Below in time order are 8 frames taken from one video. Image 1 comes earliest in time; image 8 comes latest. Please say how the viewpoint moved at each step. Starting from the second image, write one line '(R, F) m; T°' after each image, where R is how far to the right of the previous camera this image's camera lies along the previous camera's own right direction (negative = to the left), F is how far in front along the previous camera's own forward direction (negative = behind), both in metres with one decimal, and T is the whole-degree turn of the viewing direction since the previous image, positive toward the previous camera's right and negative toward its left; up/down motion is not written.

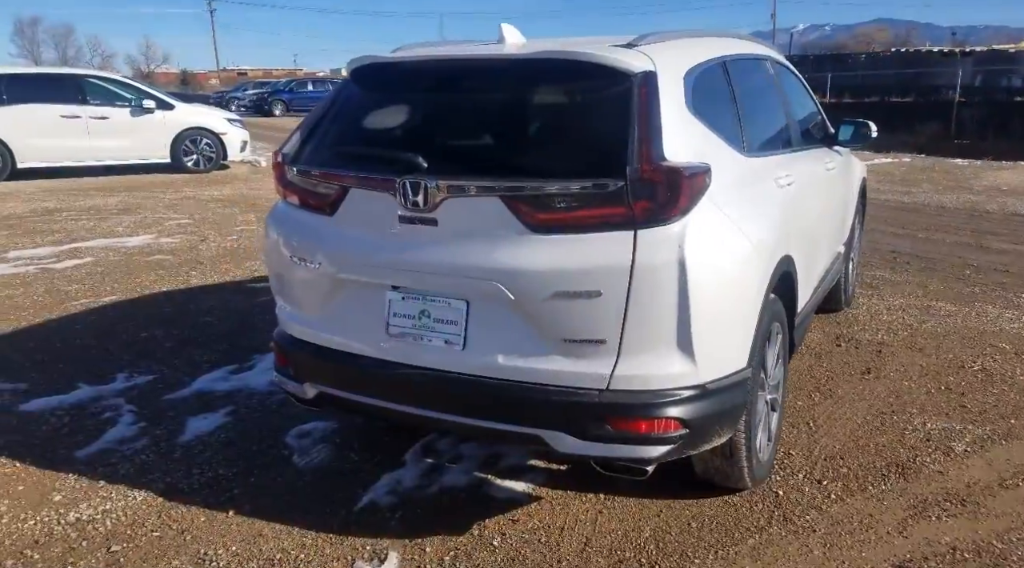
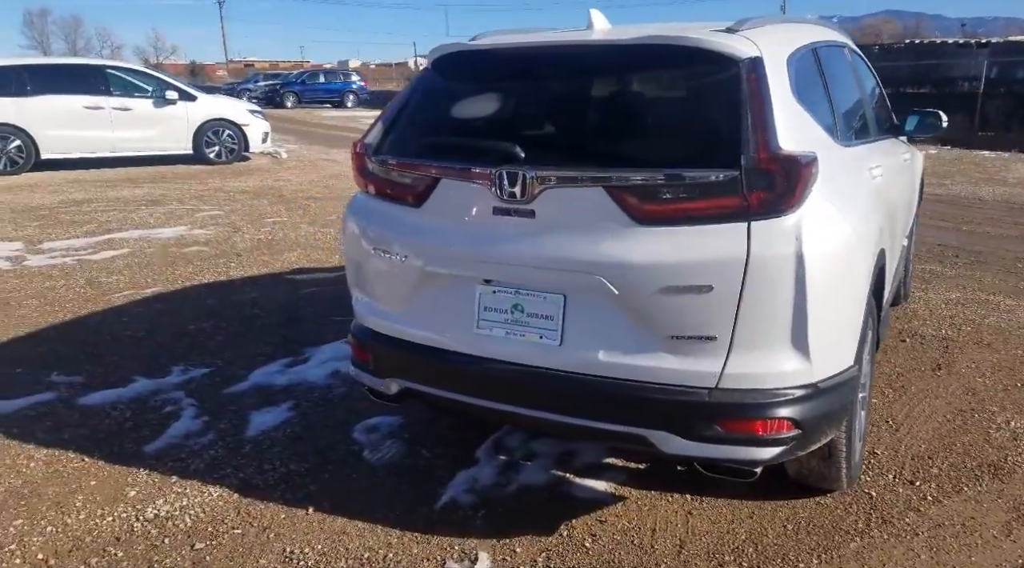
(-0.3, +0.1) m; -1°
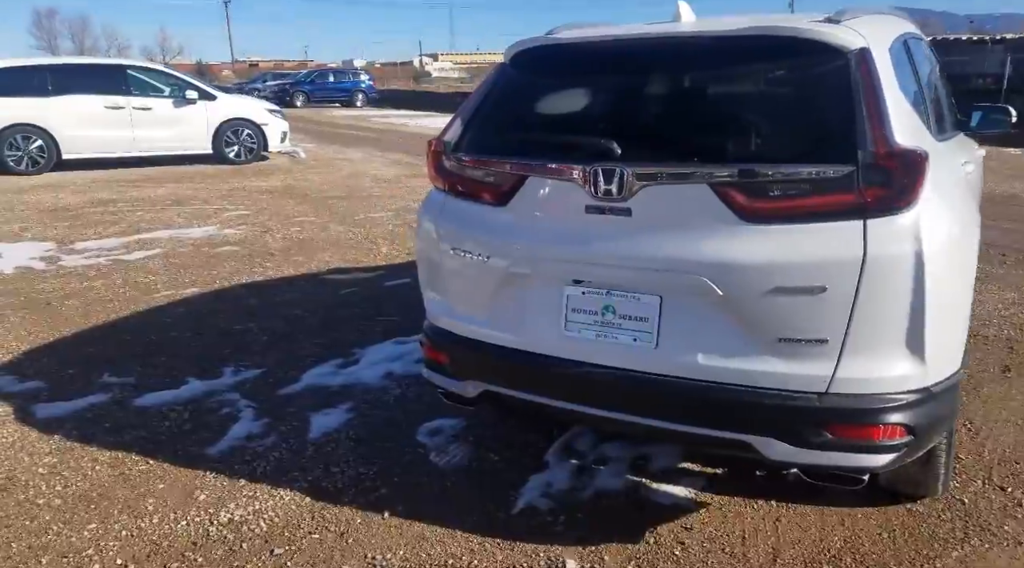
(-0.3, +0.1) m; -1°
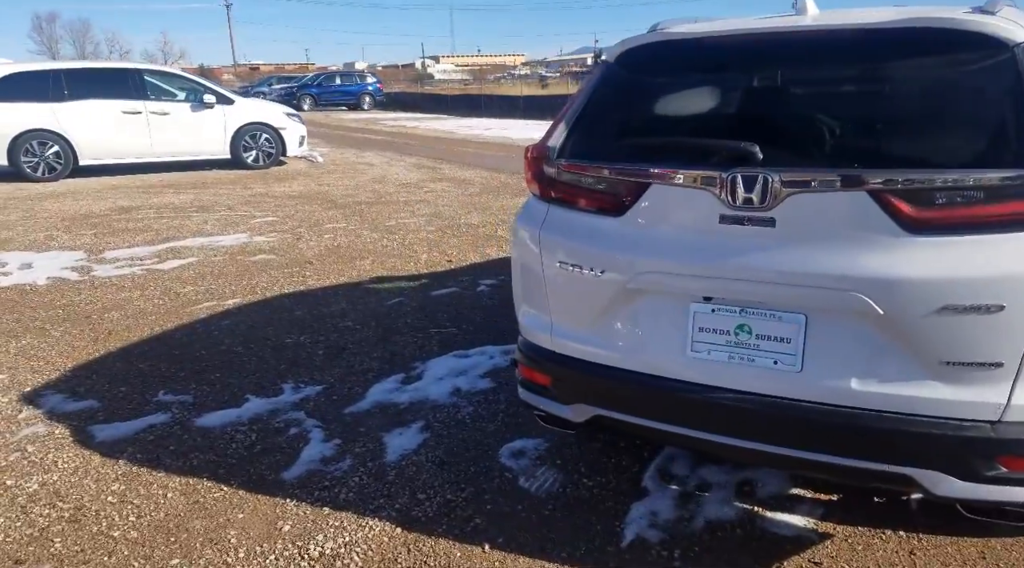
(-0.3, +0.2) m; -1°
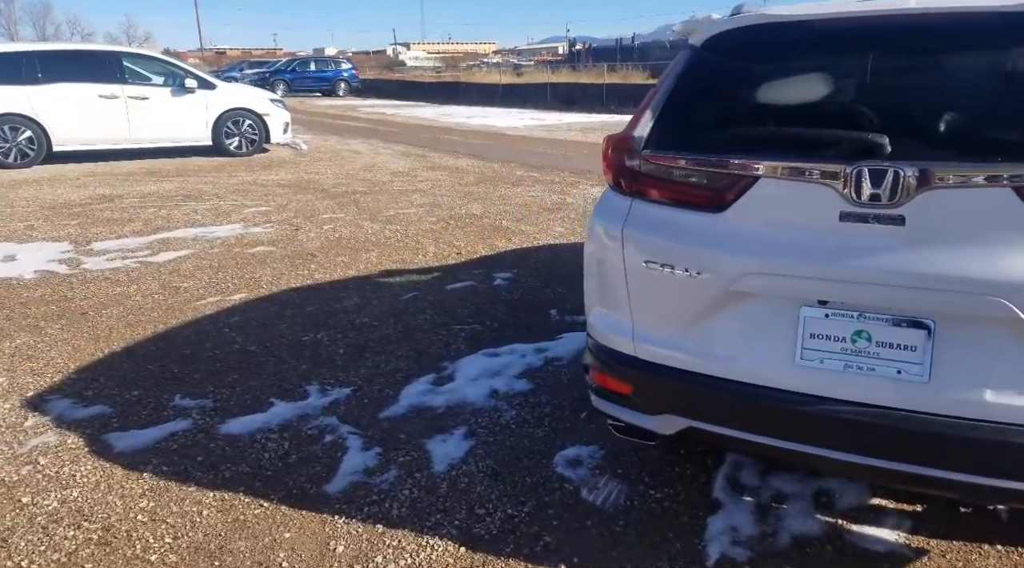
(-0.3, +0.2) m; +2°
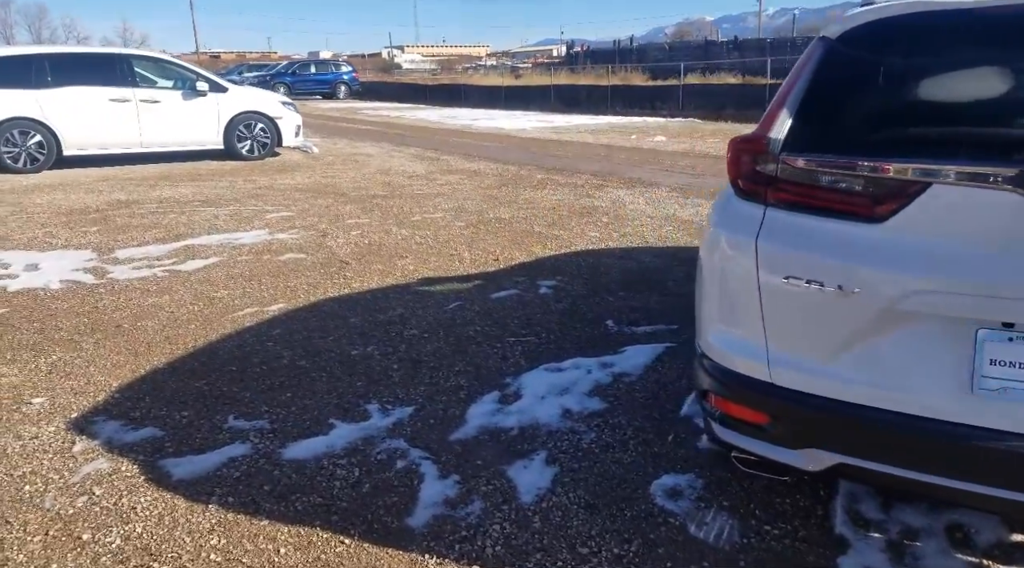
(-0.3, +0.2) m; 0°
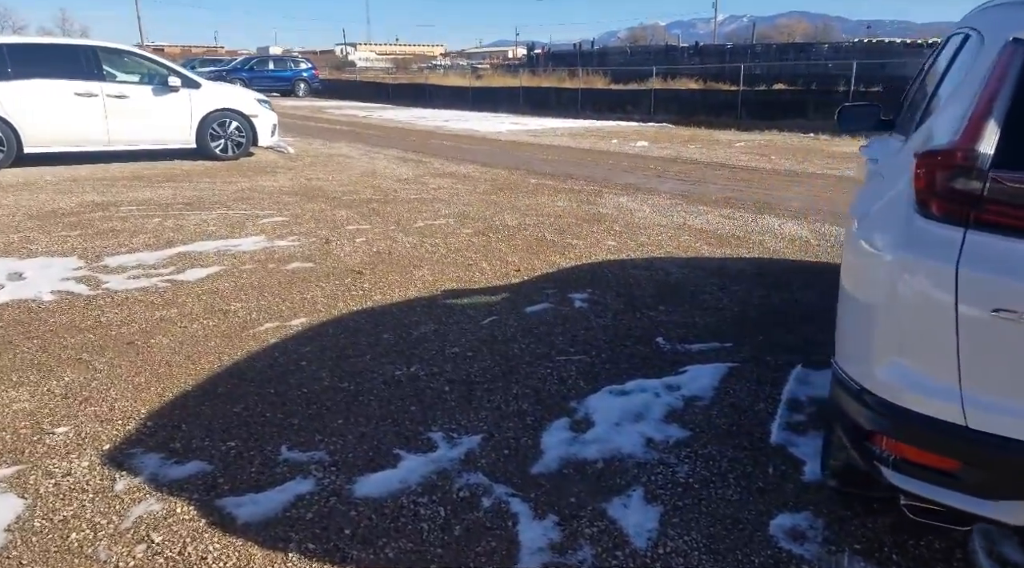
(-0.5, +0.2) m; +3°
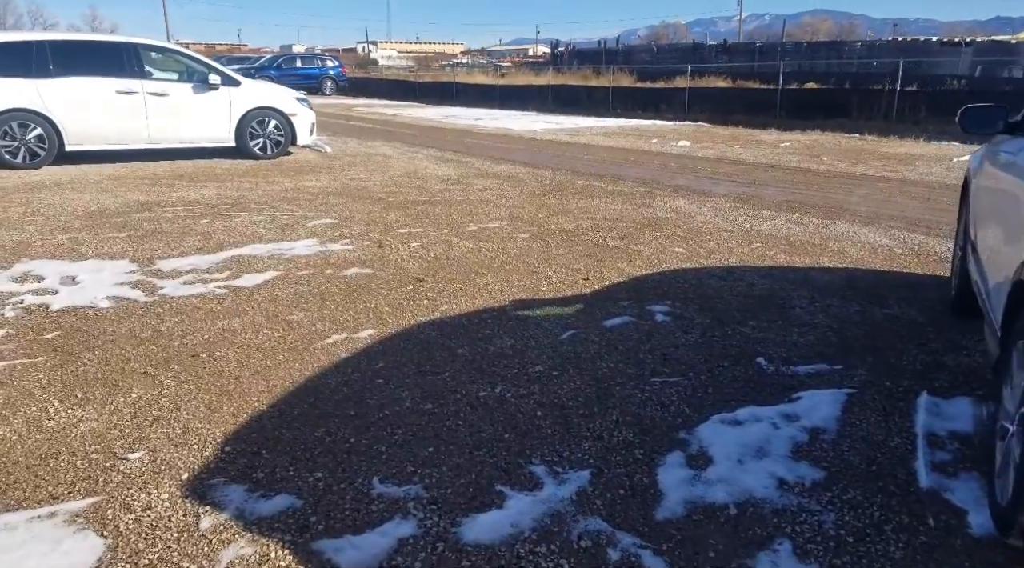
(-0.3, +0.3) m; -2°
